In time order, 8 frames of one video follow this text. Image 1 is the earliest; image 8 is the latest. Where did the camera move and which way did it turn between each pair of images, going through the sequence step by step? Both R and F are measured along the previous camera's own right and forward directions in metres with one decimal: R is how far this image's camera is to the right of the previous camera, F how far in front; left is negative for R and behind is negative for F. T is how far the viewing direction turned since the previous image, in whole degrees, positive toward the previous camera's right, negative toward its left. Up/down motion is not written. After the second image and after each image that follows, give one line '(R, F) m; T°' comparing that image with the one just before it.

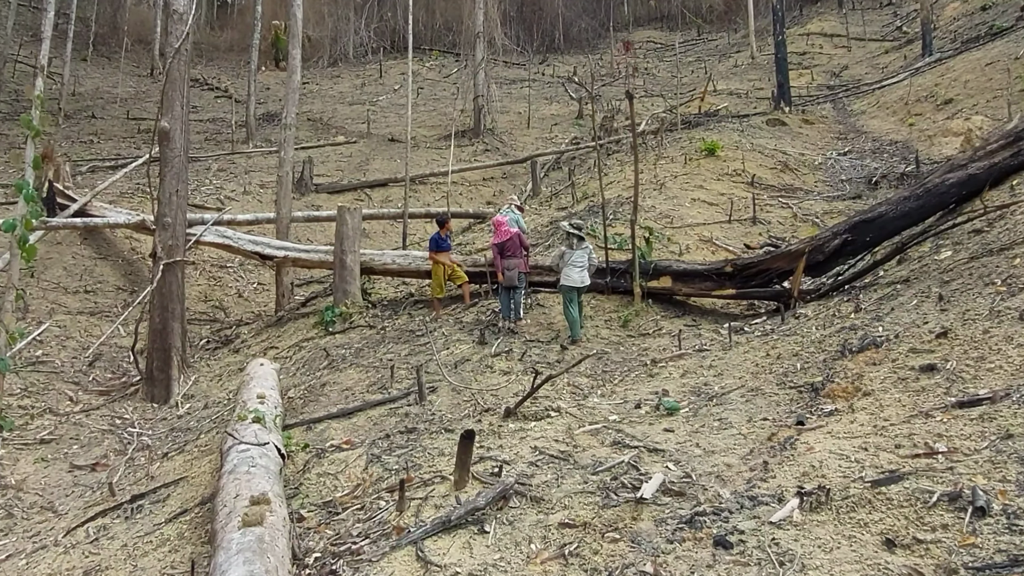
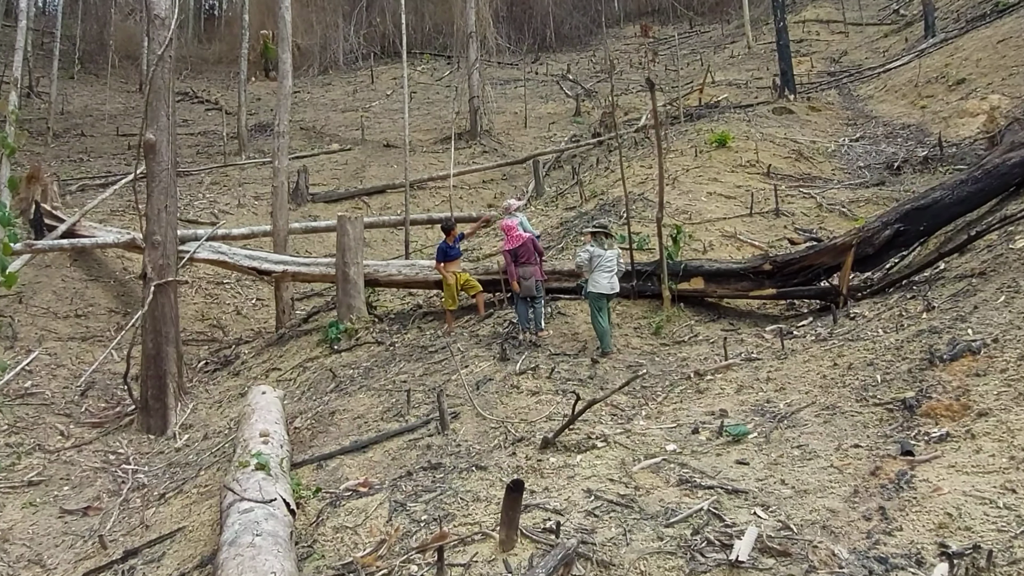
(-0.2, +0.7) m; 0°
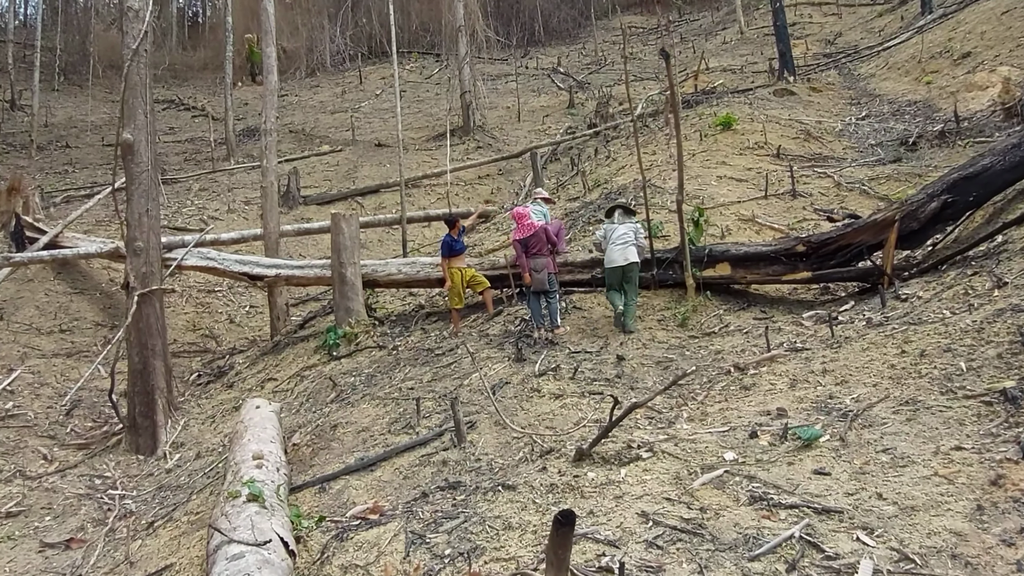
(-0.1, +0.6) m; 0°
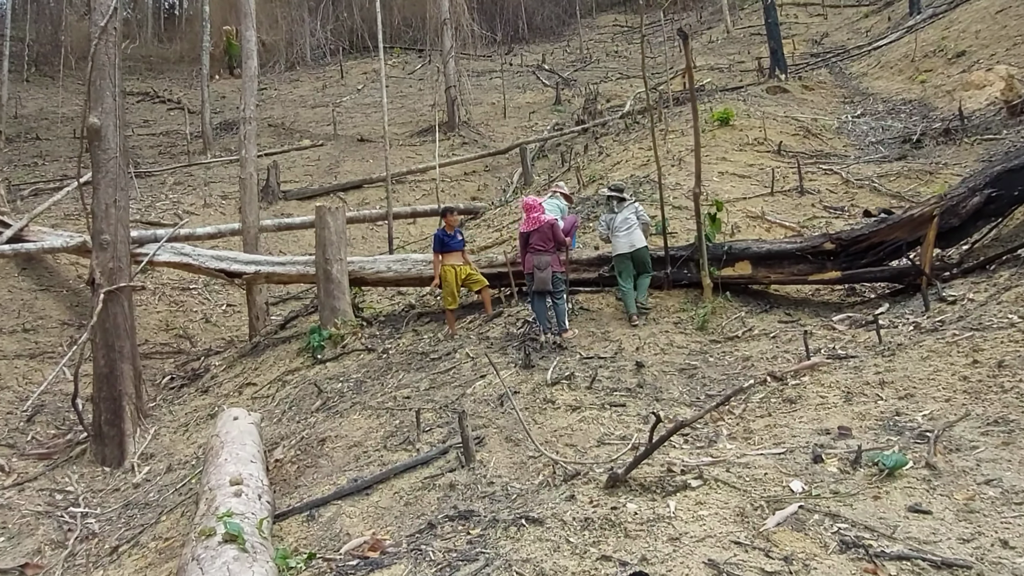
(-0.2, +0.6) m; +1°
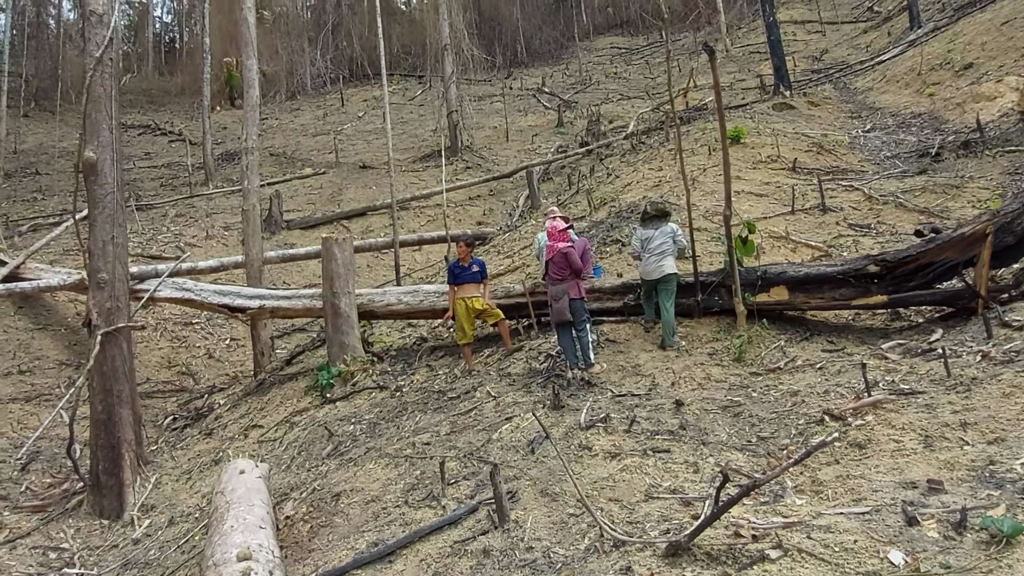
(-0.2, +0.4) m; 0°
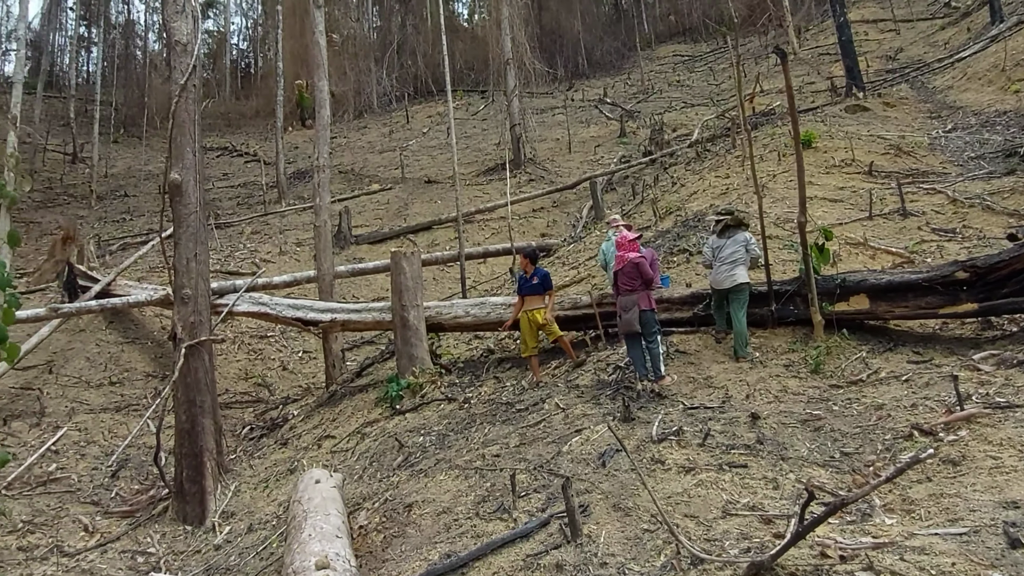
(0.0, 0.0) m; -5°
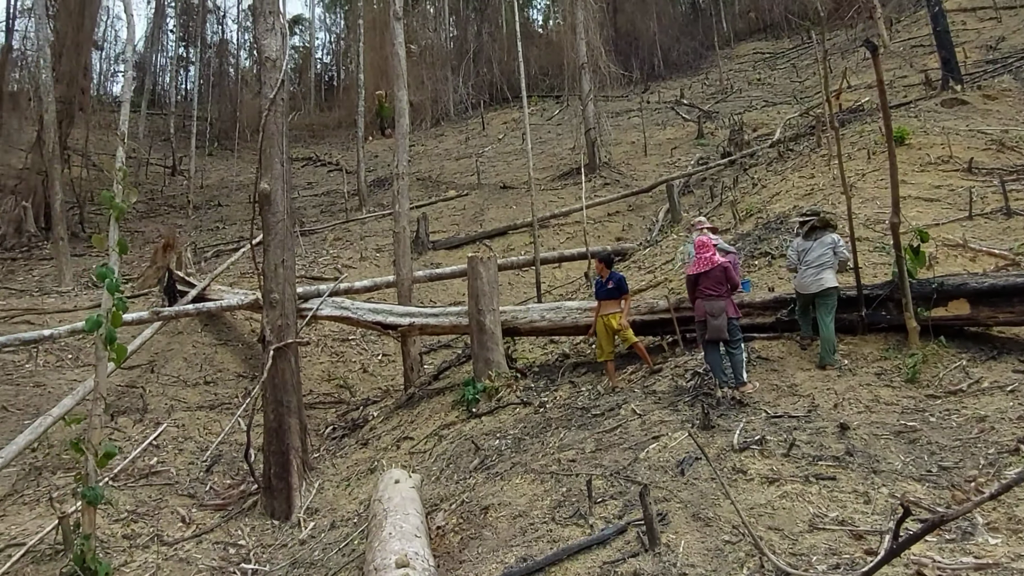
(0.0, 0.0) m; -5°
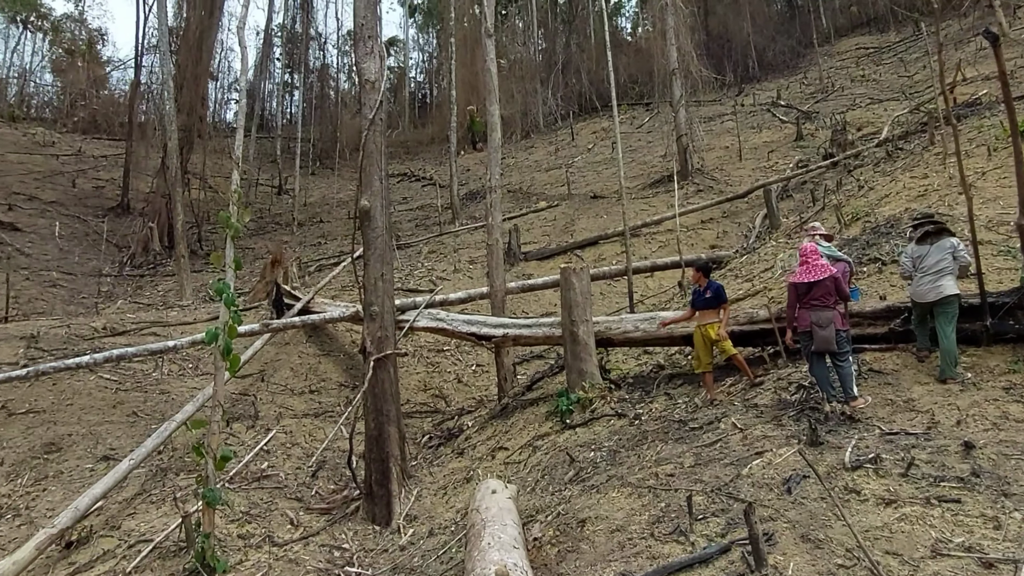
(0.0, 0.0) m; -6°
